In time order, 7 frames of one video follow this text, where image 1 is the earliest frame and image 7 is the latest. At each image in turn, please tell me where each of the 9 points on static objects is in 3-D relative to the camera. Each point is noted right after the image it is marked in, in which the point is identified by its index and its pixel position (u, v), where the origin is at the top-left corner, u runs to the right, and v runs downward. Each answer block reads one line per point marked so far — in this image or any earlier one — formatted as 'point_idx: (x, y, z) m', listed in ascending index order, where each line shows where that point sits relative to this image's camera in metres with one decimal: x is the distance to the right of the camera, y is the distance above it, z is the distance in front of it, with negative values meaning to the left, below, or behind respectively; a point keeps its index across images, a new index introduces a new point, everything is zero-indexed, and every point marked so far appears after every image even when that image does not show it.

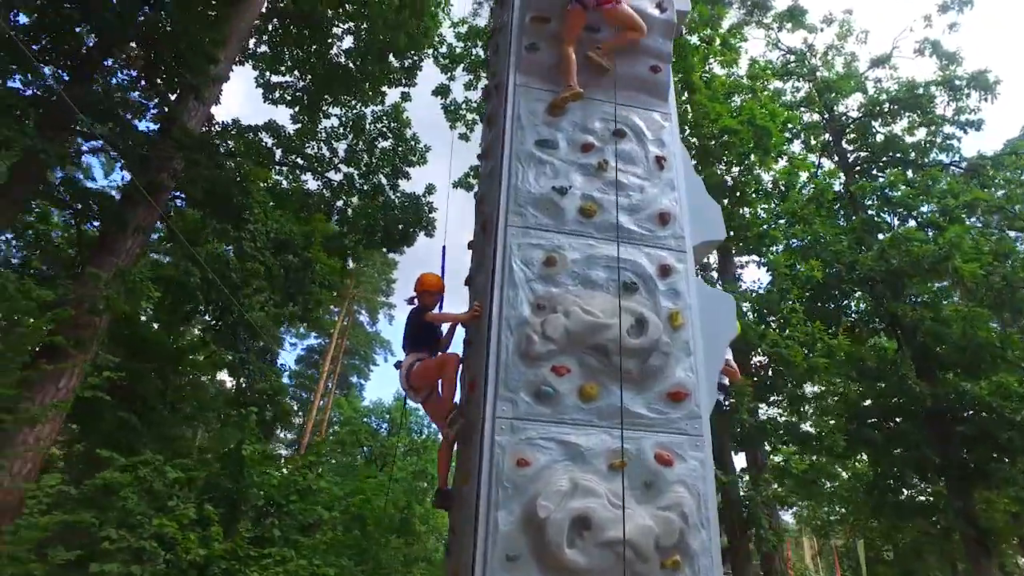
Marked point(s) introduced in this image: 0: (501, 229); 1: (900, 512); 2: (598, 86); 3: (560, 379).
0: (-0.1, +0.4, +4.3) m
1: (+7.1, -4.1, +11.6) m
2: (+0.7, +1.6, +5.0) m
3: (+0.3, -0.5, +3.9) m
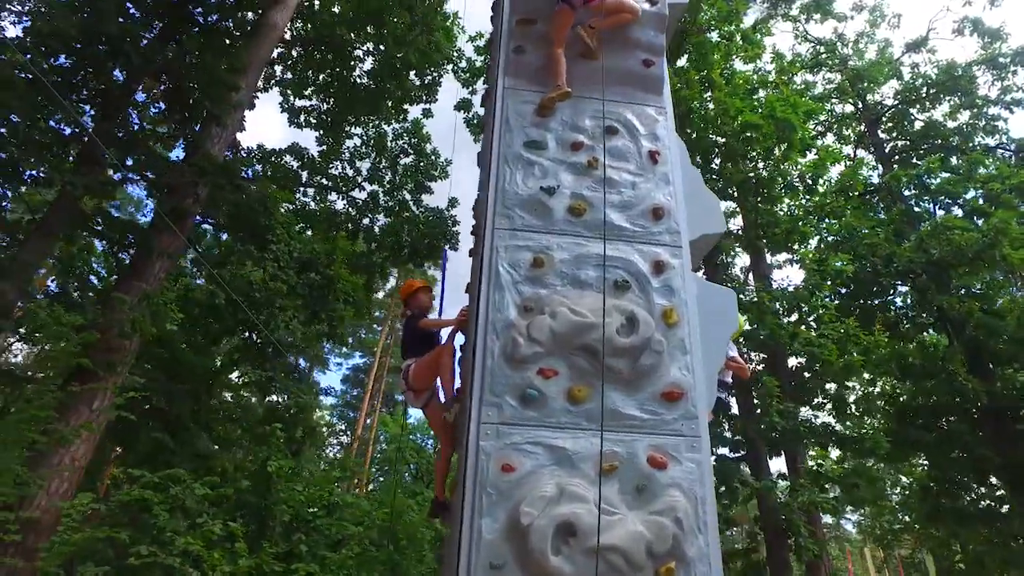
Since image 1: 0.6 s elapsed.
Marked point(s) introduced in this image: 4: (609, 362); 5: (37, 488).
0: (-0.2, +0.4, +4.2) m
1: (+7.7, -4.0, +10.9) m
2: (+0.6, +1.6, +5.0) m
3: (+0.2, -0.5, +3.8) m
4: (+0.6, -0.4, +3.8) m
5: (-4.6, -1.9, +6.1) m
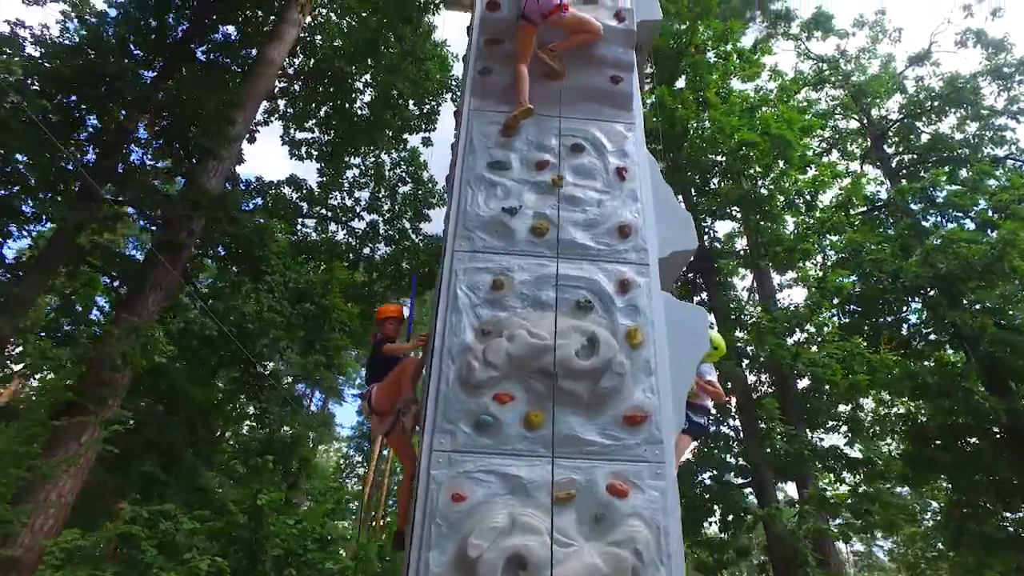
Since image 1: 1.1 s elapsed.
0: (-0.4, +0.2, +4.1) m
1: (+7.8, -4.2, +10.4) m
2: (+0.3, +1.4, +4.9) m
3: (-0.1, -0.7, +3.6) m
4: (+0.3, -0.6, +3.7) m
5: (-4.7, -2.3, +6.1) m
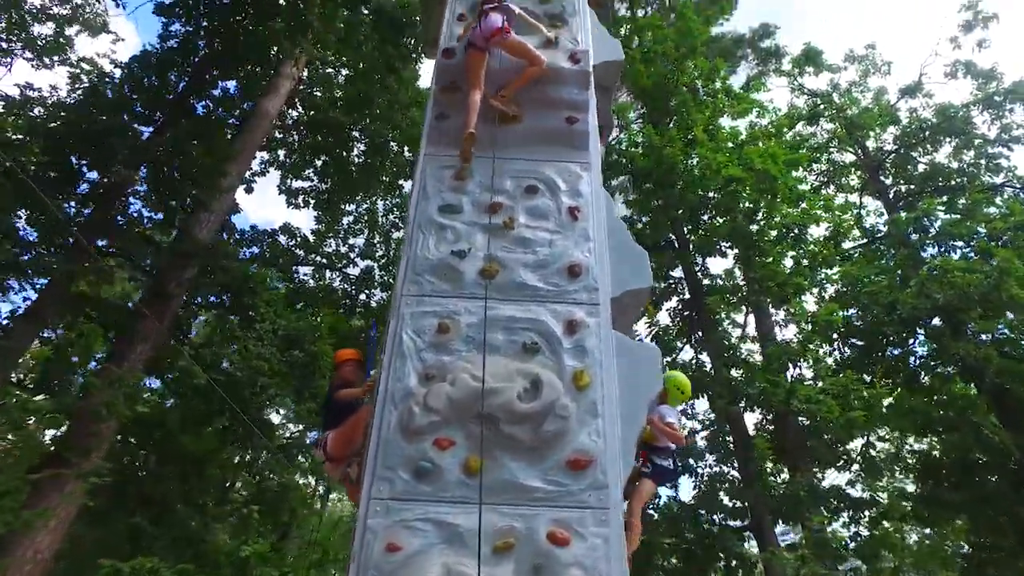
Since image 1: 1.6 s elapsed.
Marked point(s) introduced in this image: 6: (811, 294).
0: (-0.8, -0.1, +4.1) m
1: (+7.7, -4.7, +9.9) m
2: (0.0, +1.1, +5.0) m
3: (-0.4, -0.9, +3.5) m
4: (0.0, -0.8, +3.6) m
5: (-4.9, -2.8, +6.0) m
6: (+5.5, -0.1, +11.6) m
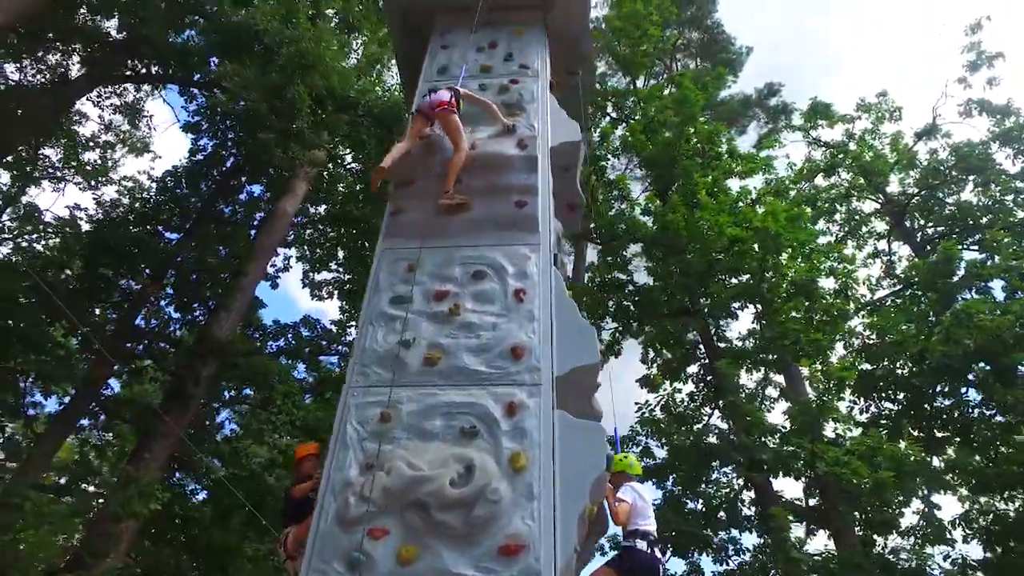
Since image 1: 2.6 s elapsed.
0: (-1.1, -0.7, +4.3) m
1: (+8.1, -5.2, +8.8) m
2: (-0.4, +0.5, +5.2) m
3: (-0.8, -1.4, +3.6) m
4: (-0.4, -1.3, +3.6) m
5: (-4.9, -3.9, +6.1) m
6: (+5.7, -1.1, +11.2) m
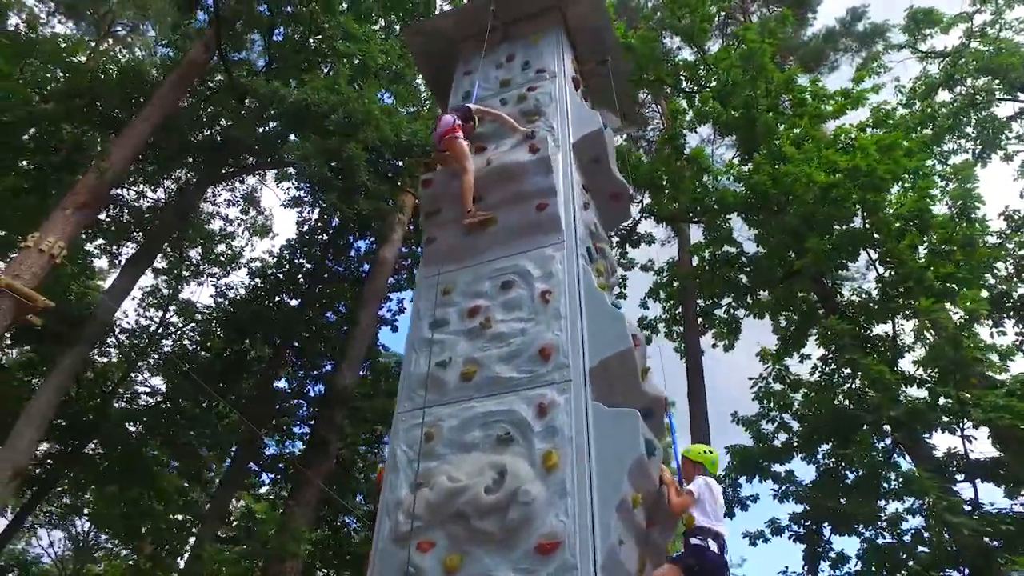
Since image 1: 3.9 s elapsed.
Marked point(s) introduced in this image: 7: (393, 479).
0: (-0.9, -0.9, +4.6) m
1: (+9.9, -3.5, +6.8) m
2: (-0.2, +0.3, +5.3) m
3: (-0.5, -1.6, +3.8) m
4: (-0.2, -1.4, +3.7) m
5: (-3.4, -4.8, +7.1) m
6: (+7.3, +0.1, +9.8) m
7: (-0.8, -1.3, +4.2) m
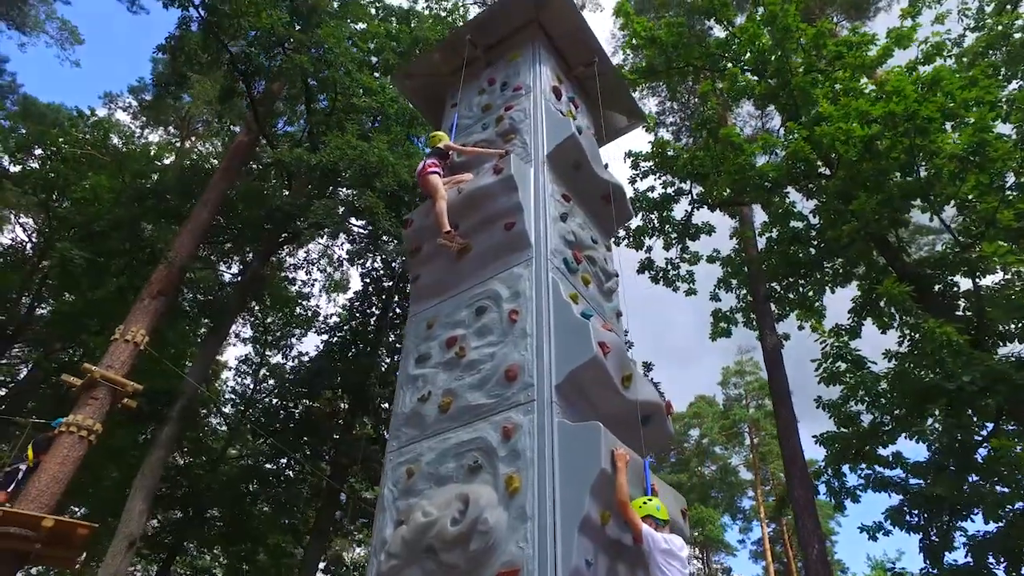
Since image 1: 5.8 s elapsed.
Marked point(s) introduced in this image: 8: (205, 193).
0: (-0.9, -1.3, +4.7) m
1: (+10.3, -2.0, +4.9) m
2: (-0.4, +0.1, +5.3) m
3: (-0.6, -1.8, +3.8) m
4: (-0.4, -1.6, +3.7) m
5: (-2.4, -5.5, +7.4) m
6: (+7.7, +1.1, +8.5) m
7: (-0.9, -1.6, +4.3) m
8: (-5.4, +1.7, +11.2) m
